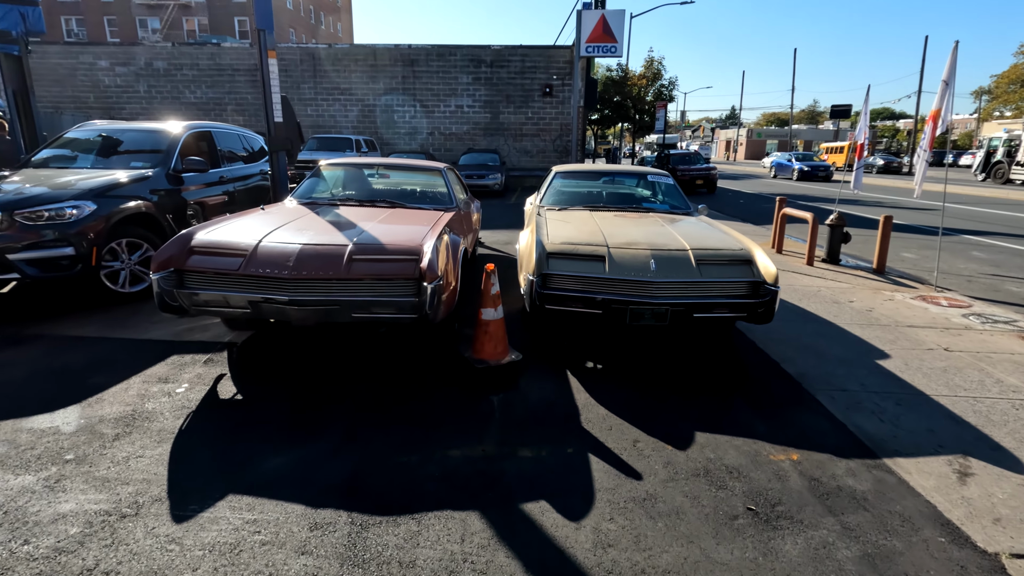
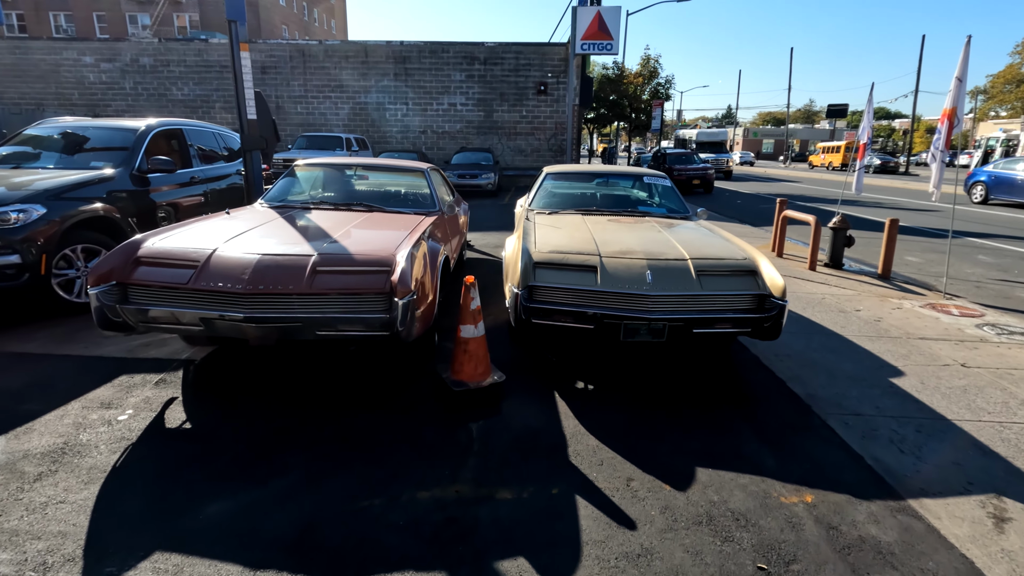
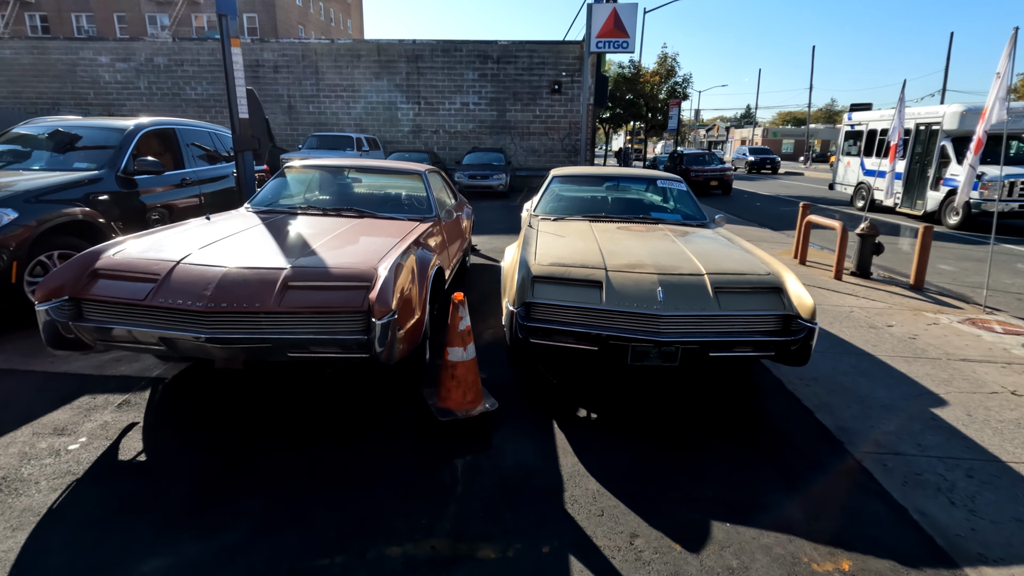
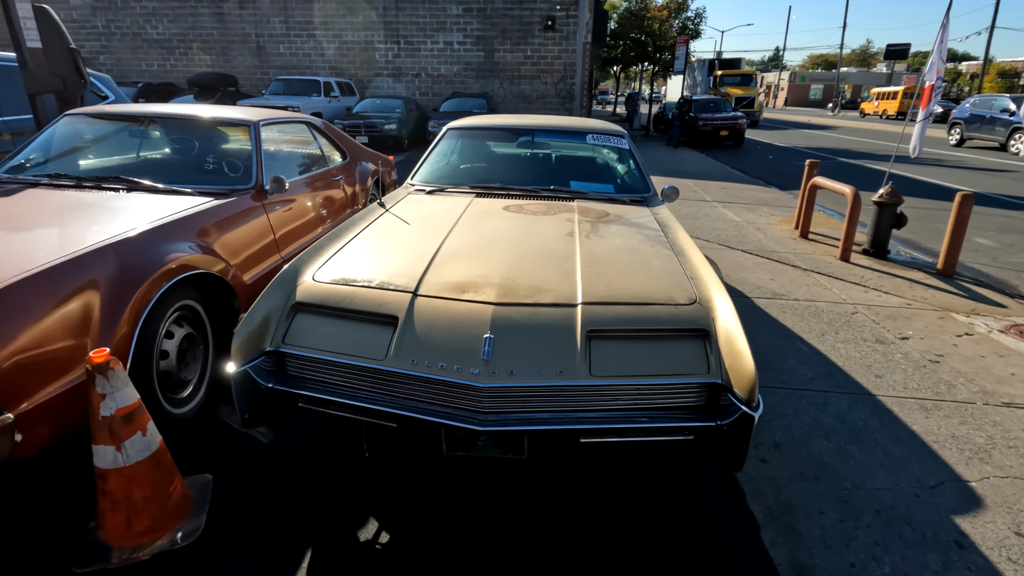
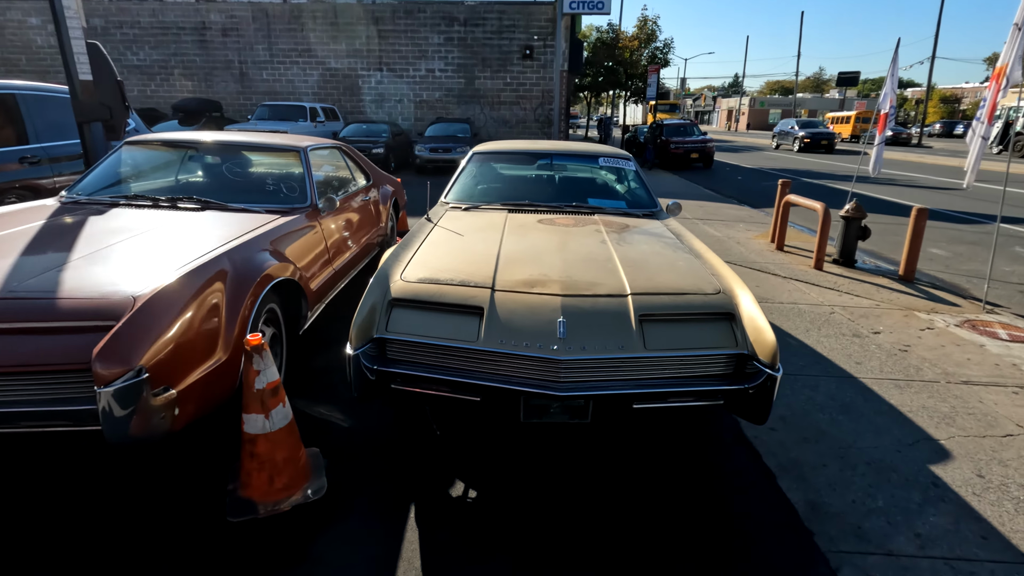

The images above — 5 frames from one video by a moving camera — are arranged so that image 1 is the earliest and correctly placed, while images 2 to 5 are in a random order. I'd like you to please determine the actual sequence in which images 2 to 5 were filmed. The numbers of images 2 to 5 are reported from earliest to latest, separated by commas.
2, 3, 5, 4
